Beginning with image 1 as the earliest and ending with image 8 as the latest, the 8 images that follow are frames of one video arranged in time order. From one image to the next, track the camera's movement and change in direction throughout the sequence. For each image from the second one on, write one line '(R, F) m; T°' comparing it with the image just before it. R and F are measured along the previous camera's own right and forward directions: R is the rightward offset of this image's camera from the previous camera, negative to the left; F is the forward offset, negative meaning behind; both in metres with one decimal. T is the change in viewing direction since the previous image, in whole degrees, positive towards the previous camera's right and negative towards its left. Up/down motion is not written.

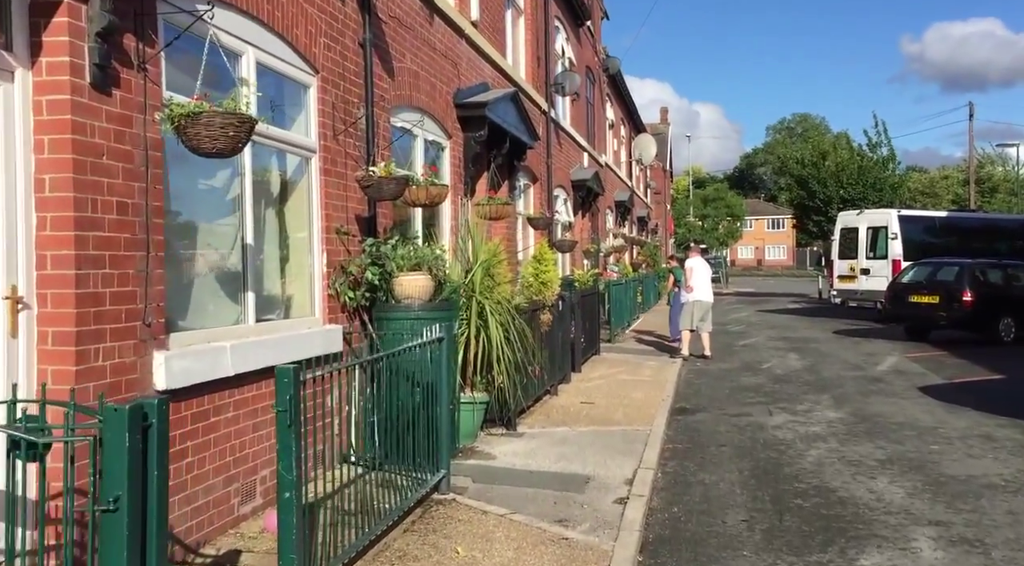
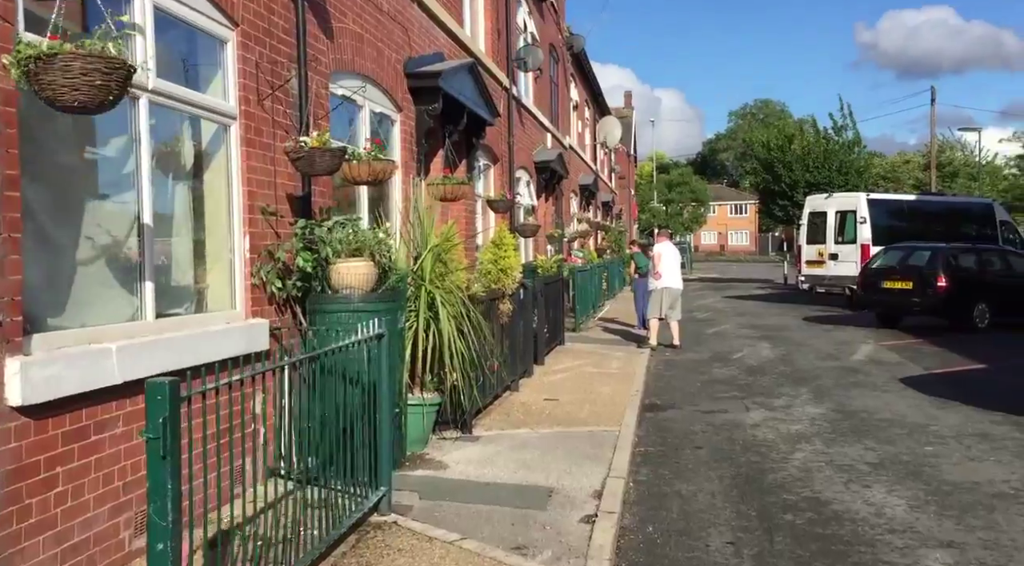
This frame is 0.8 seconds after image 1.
(+0.1, +0.8) m; +3°
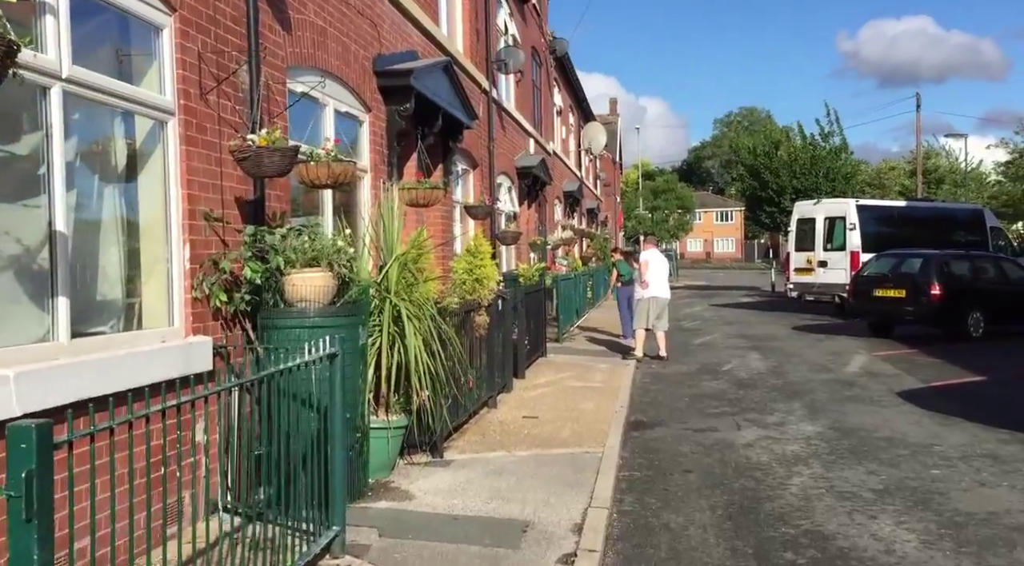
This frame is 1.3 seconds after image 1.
(+0.1, +0.5) m; +1°
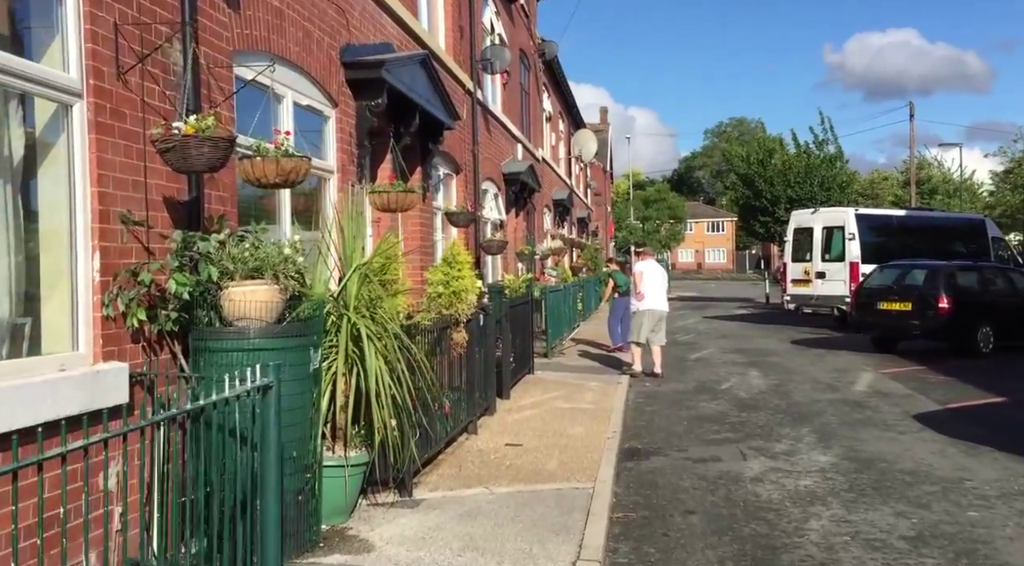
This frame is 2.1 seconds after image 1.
(+0.1, +0.8) m; +1°
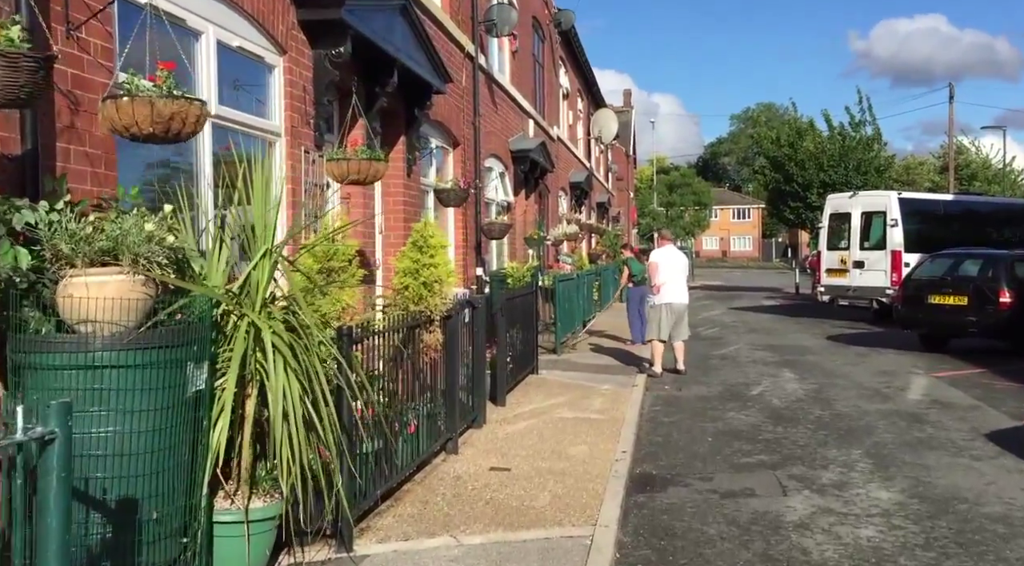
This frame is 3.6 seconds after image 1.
(+0.3, +1.4) m; -2°
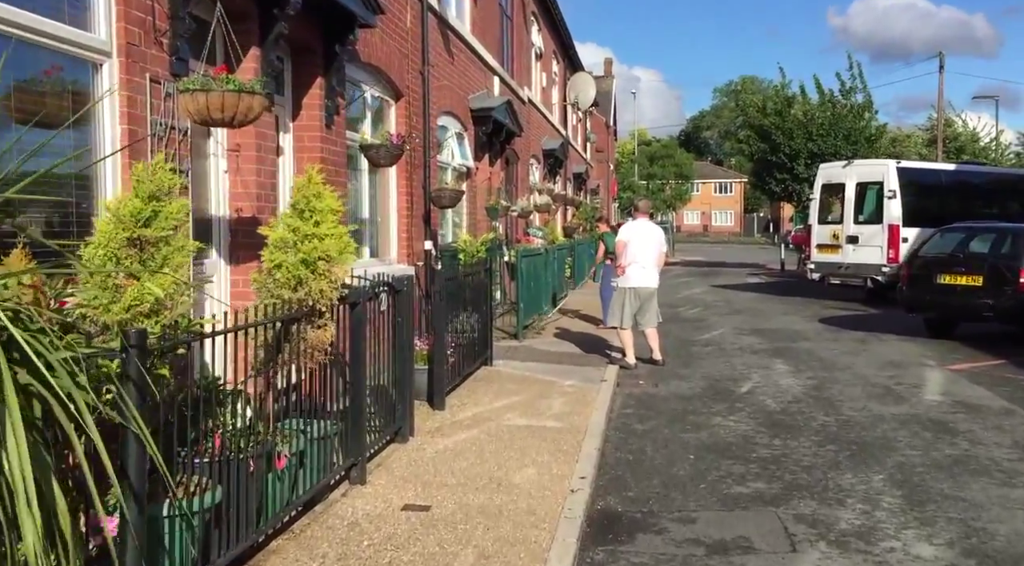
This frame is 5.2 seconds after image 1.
(+0.4, +1.6) m; +1°
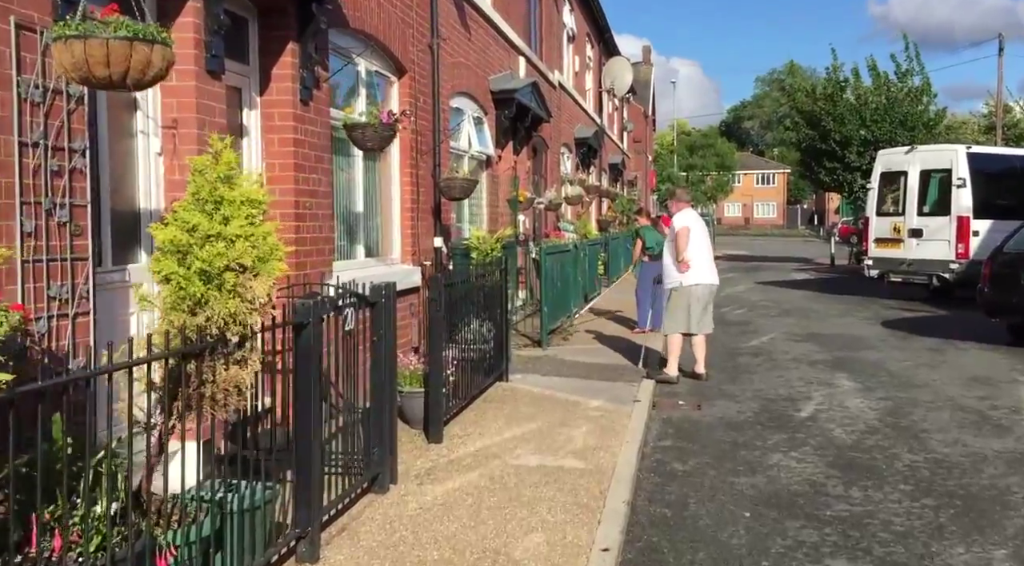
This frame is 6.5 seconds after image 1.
(+0.2, +1.2) m; -3°
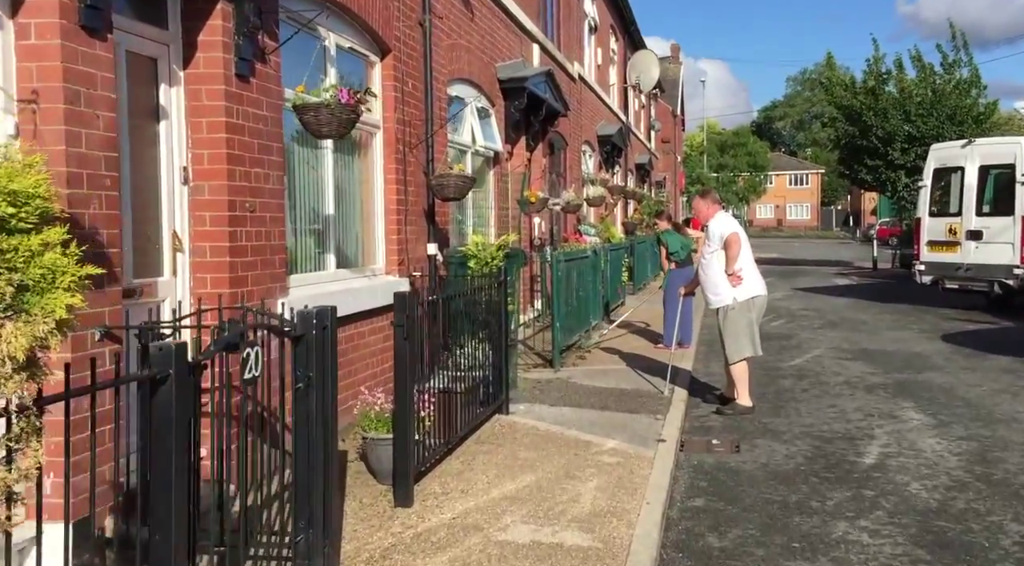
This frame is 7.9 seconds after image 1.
(+0.2, +1.2) m; -2°
